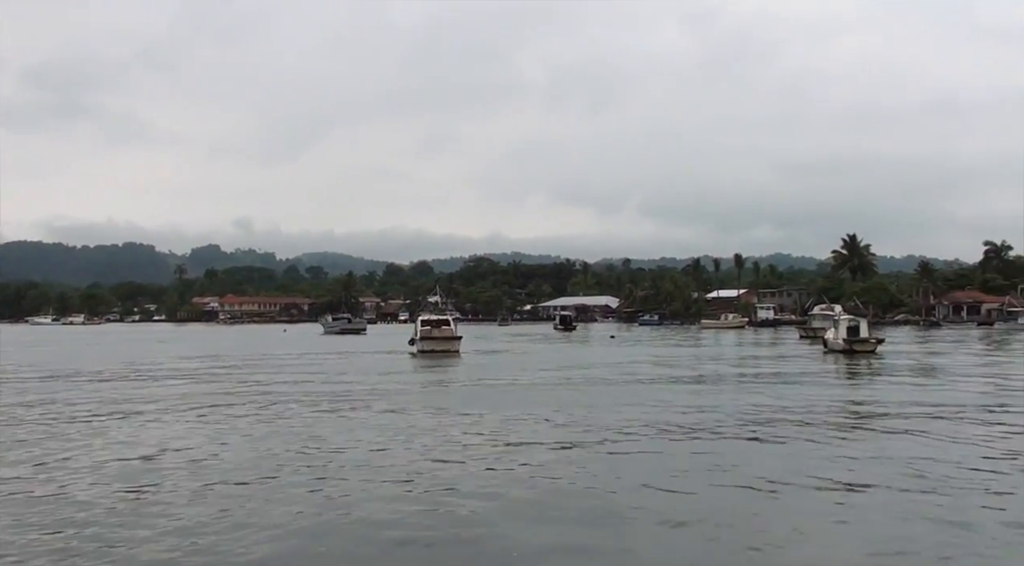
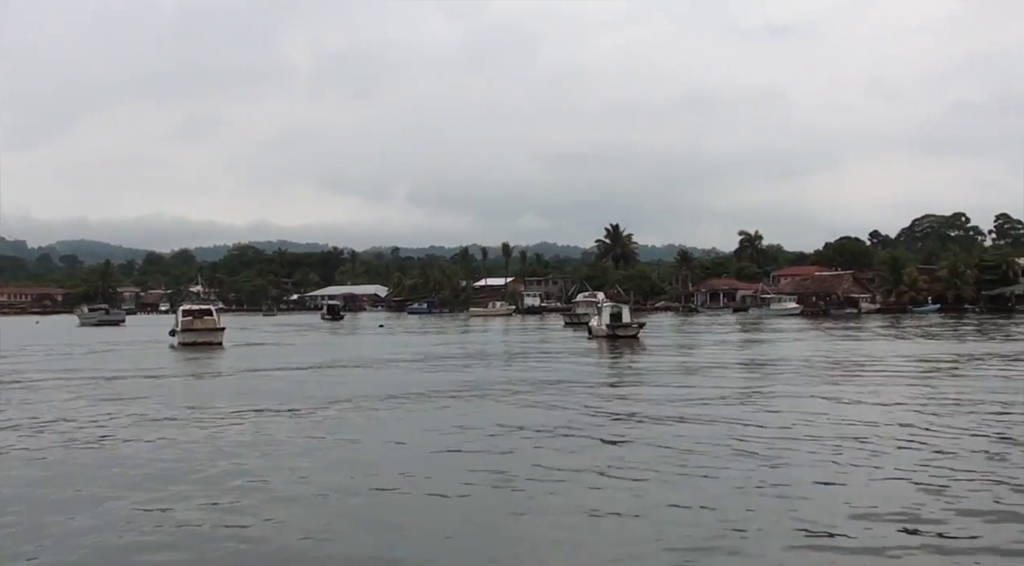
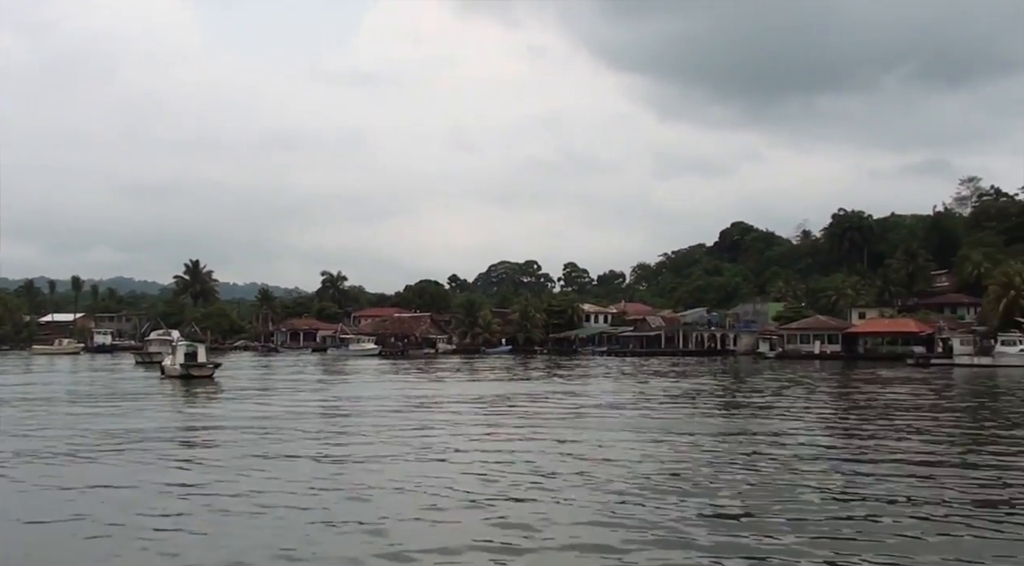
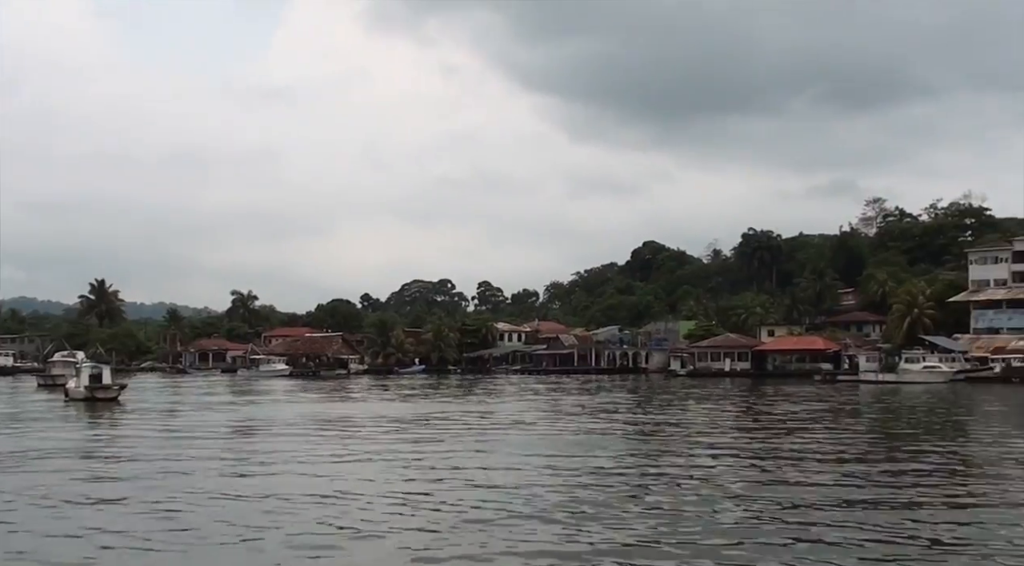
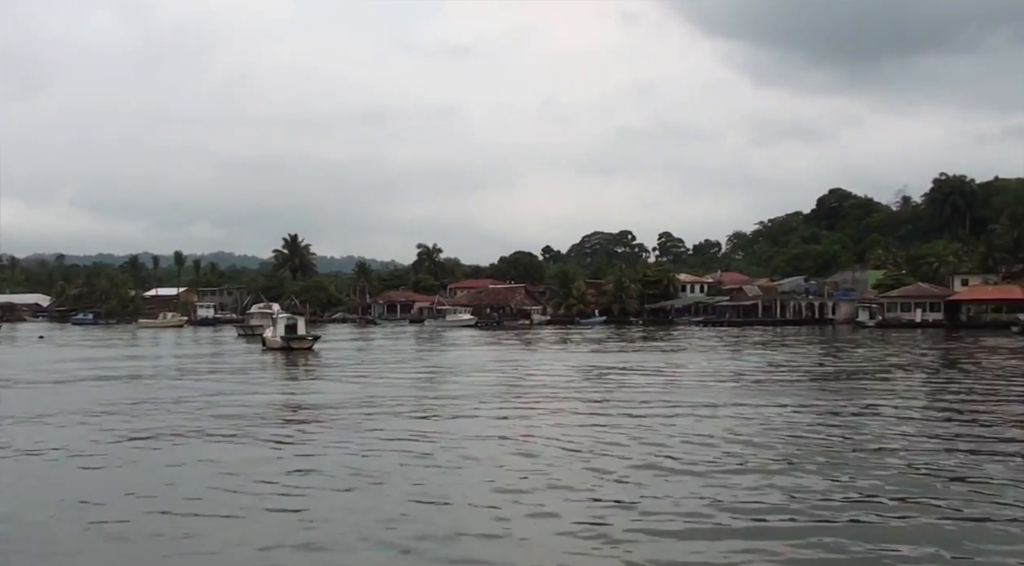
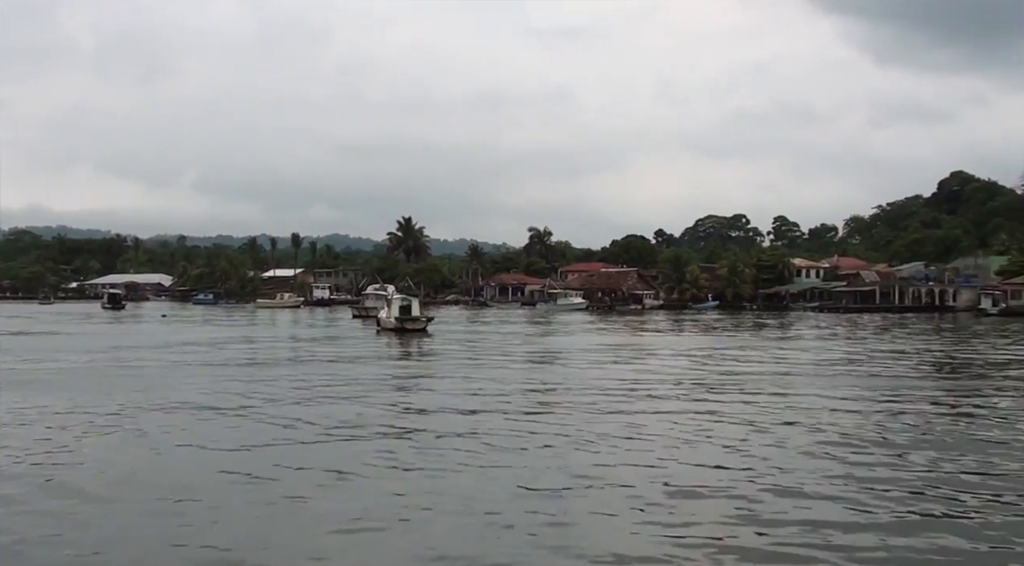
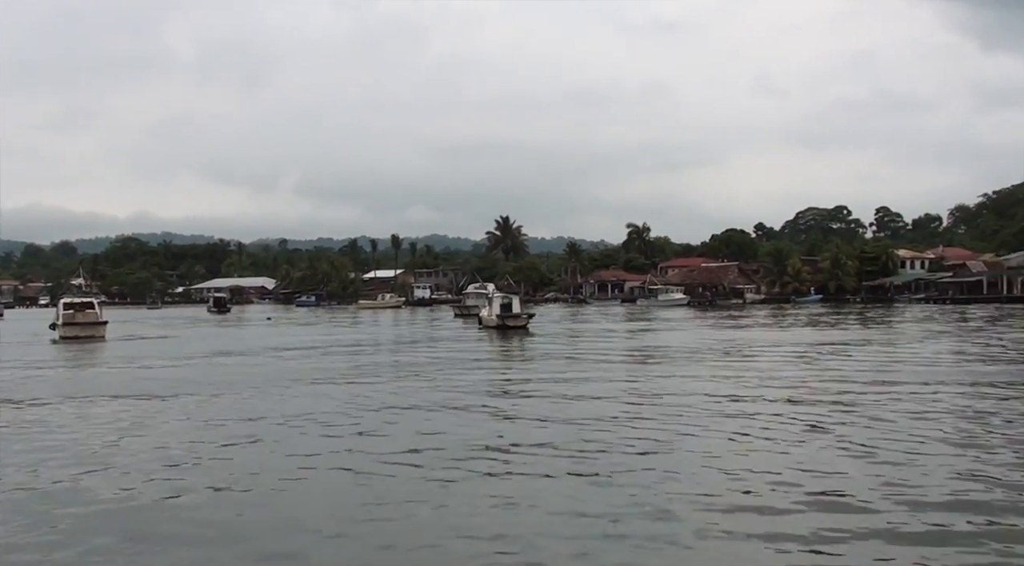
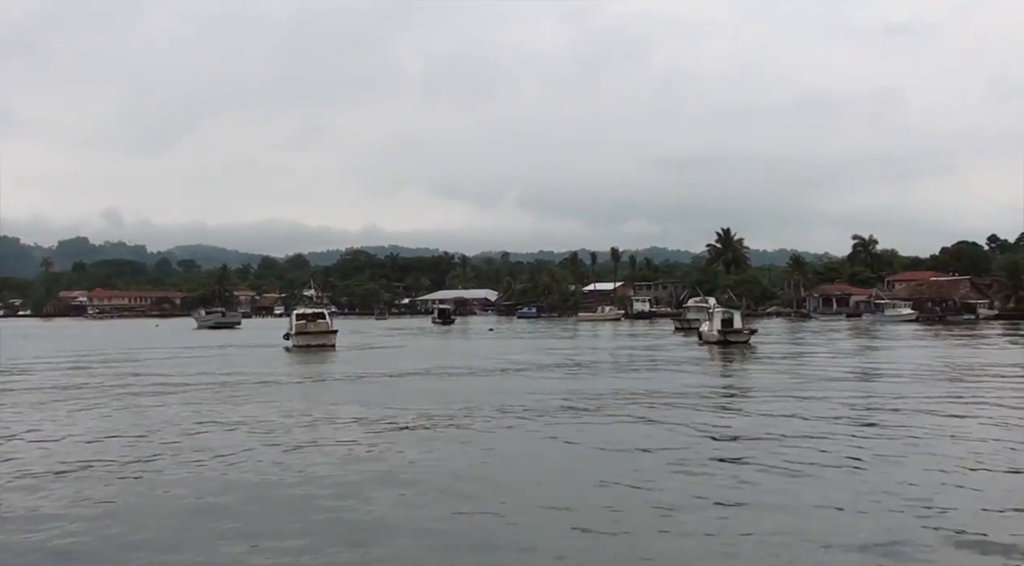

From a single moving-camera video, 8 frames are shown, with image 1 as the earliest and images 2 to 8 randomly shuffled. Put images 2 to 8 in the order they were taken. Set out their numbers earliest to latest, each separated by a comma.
8, 2, 7, 6, 5, 3, 4
